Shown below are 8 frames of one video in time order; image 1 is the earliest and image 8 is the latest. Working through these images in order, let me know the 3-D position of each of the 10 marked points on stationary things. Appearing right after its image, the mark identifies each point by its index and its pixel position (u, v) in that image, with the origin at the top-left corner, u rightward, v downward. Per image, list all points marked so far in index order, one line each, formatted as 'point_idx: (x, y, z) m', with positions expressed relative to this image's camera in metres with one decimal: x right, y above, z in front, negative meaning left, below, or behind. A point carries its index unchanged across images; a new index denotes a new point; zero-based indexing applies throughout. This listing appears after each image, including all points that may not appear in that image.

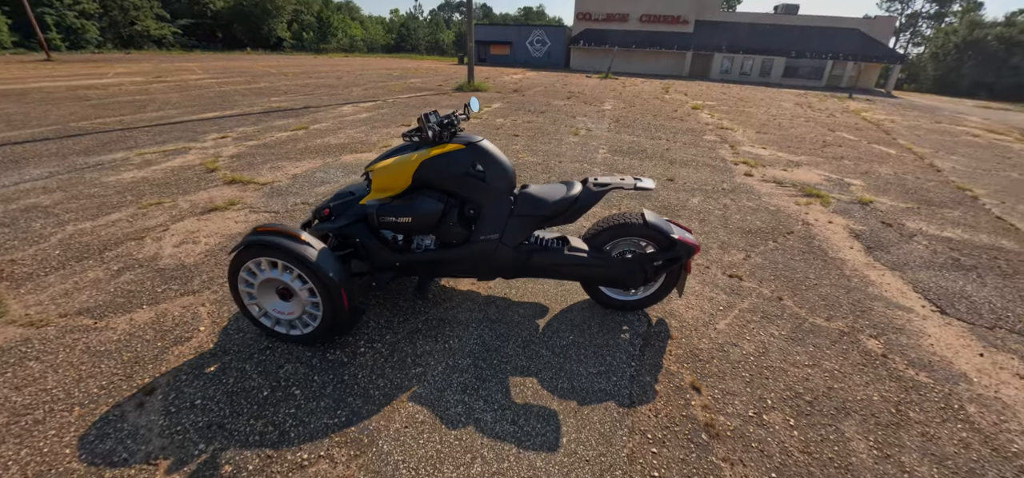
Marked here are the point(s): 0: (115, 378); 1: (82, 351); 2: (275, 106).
0: (-2.6, -0.9, +2.7) m
1: (-3.0, -0.8, +2.9) m
2: (-7.3, +4.1, +13.0) m
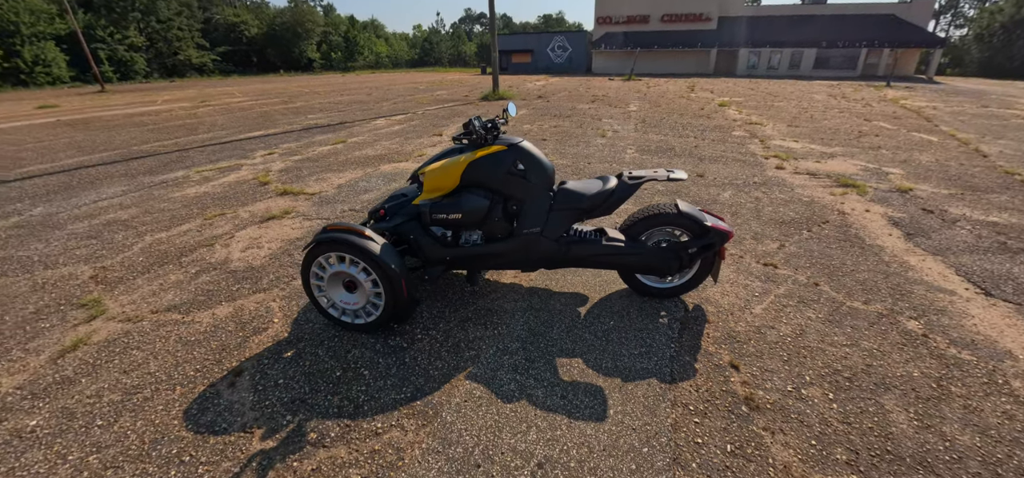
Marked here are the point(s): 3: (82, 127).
0: (-2.2, -0.9, +3.0) m
1: (-2.7, -0.8, +3.3) m
2: (-6.5, +3.8, +13.7) m
3: (-14.2, +3.7, +13.9) m
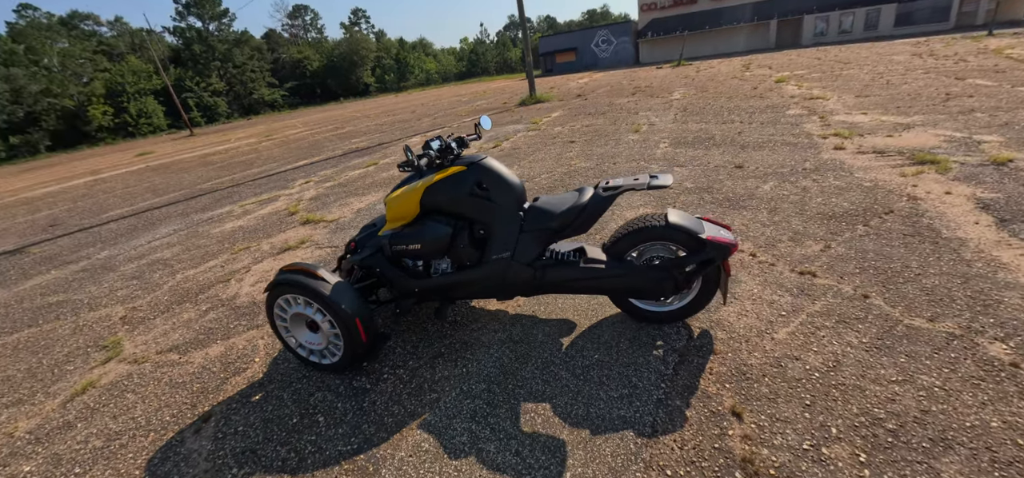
0: (-2.4, -1.2, +3.1) m
1: (-2.8, -1.2, +3.4) m
2: (-5.3, +3.2, +14.3) m
3: (-12.9, +2.6, +15.6) m
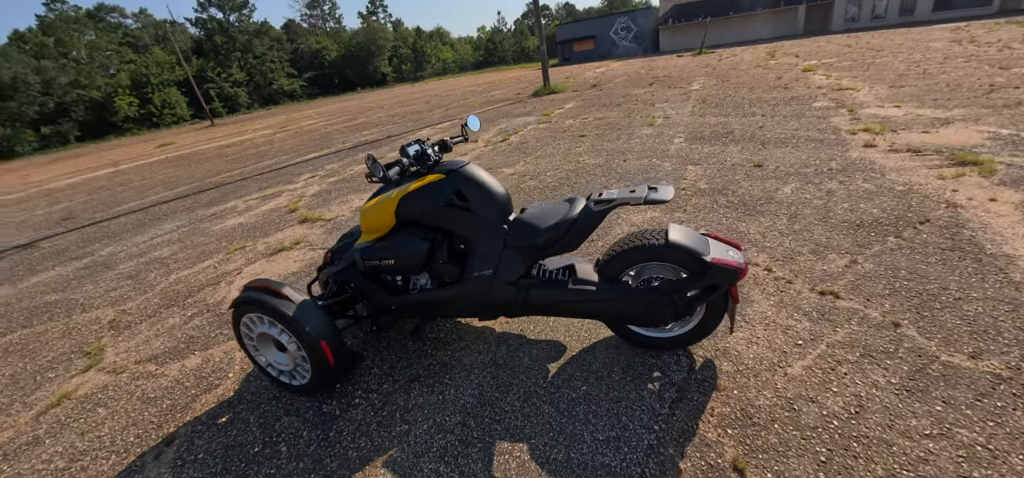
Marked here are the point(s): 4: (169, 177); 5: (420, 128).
0: (-2.5, -1.3, +2.9) m
1: (-2.9, -1.2, +3.2) m
2: (-5.0, +3.4, +14.1) m
3: (-12.5, +2.9, +15.8) m
4: (-10.7, +2.0, +13.1) m
5: (-3.2, +3.9, +14.7) m
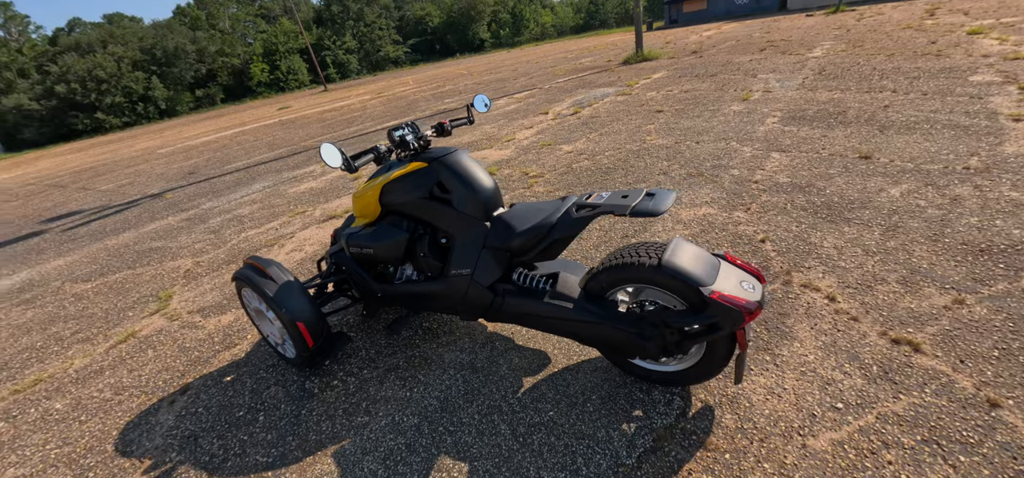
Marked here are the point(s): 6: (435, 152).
0: (-2.6, -1.1, +3.2) m
1: (-2.9, -0.9, +3.6) m
2: (-2.3, +4.5, +14.3) m
3: (-9.4, +4.8, +17.5) m
4: (-8.3, +3.5, +14.6) m
5: (-0.5, +4.9, +14.4) m
6: (-0.5, +0.5, +2.5) m
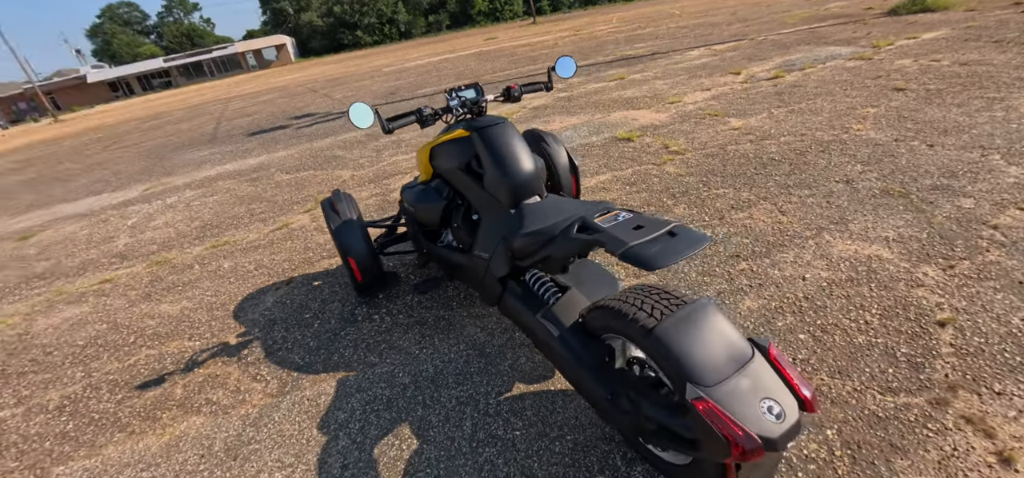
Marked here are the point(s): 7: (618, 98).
0: (-2.1, -0.3, +4.0) m
1: (-2.2, 0.0, +4.4) m
2: (+3.7, +5.8, +13.1) m
3: (-1.3, +8.1, +18.6) m
4: (-1.7, +6.4, +15.7) m
5: (+5.5, +5.7, +12.5) m
6: (-0.2, +0.7, +2.3) m
7: (+2.0, +2.7, +7.9) m
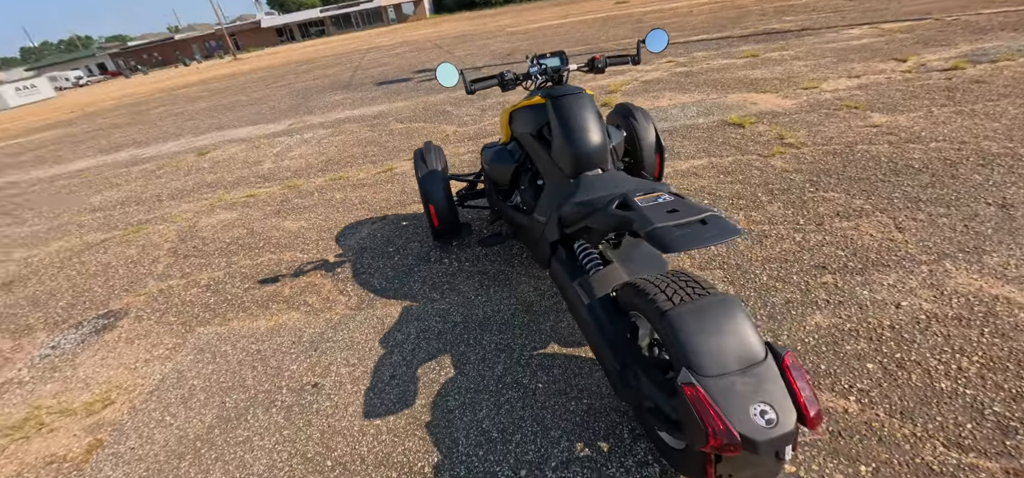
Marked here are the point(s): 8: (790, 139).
0: (-1.4, +0.3, +4.5) m
1: (-1.3, +0.6, +5.0) m
2: (+7.3, +5.8, +11.6) m
3: (+4.1, +9.2, +17.8) m
4: (+2.7, +7.4, +15.2) m
5: (+8.8, +5.4, +10.6) m
6: (+0.3, +0.8, +2.4) m
7: (+3.9, +2.7, +7.2) m
8: (+3.1, +1.1, +4.6) m
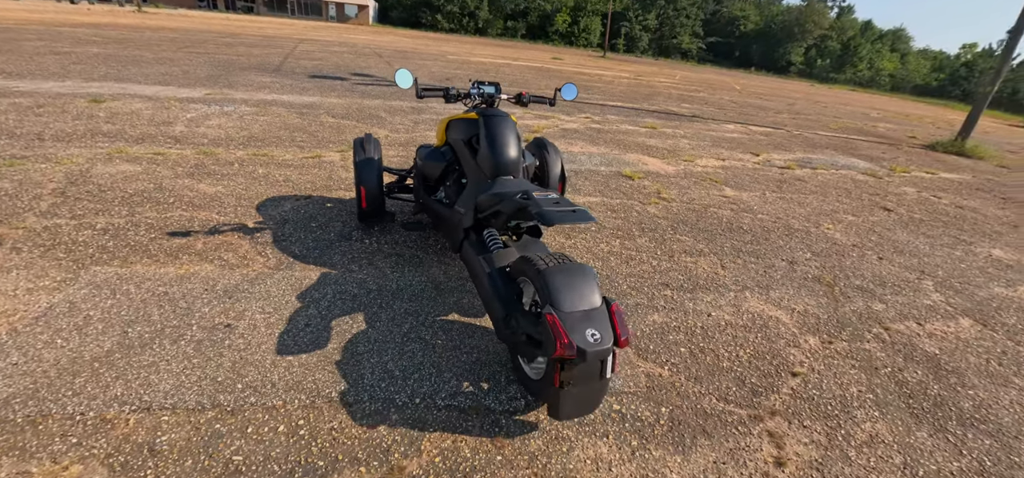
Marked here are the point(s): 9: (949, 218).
0: (-2.2, +0.6, +4.7) m
1: (-2.3, +0.8, +5.2) m
2: (+5.3, +4.3, +13.8) m
3: (+1.4, +7.7, +19.5) m
4: (+0.4, +6.4, +16.6) m
5: (+7.0, +3.7, +13.1) m
6: (-0.1, +0.9, +3.0) m
7: (+2.6, +2.0, +8.6) m
8: (+2.1, +0.6, +5.8) m
9: (+6.9, +0.3, +6.6) m
